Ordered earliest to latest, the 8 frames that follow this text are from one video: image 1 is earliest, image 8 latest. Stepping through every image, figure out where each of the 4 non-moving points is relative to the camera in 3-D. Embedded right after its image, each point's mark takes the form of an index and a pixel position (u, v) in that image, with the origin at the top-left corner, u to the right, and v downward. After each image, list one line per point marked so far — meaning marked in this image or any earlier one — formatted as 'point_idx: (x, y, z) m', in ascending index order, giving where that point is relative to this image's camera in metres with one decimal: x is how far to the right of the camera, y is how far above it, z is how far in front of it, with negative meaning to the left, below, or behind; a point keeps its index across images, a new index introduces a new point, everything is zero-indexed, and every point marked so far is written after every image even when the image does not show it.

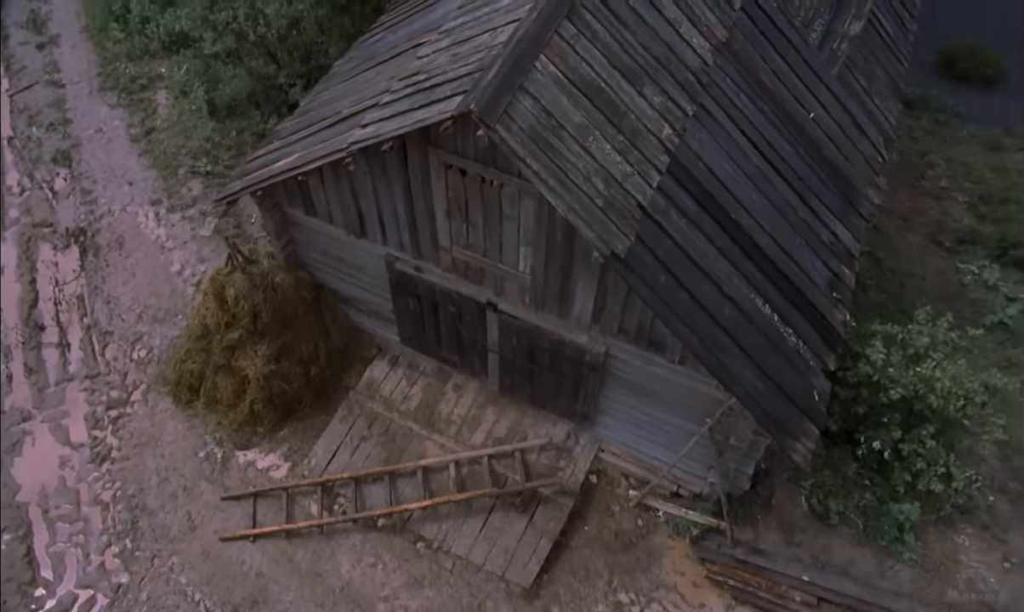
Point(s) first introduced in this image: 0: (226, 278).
0: (-3.4, +0.3, +9.6) m
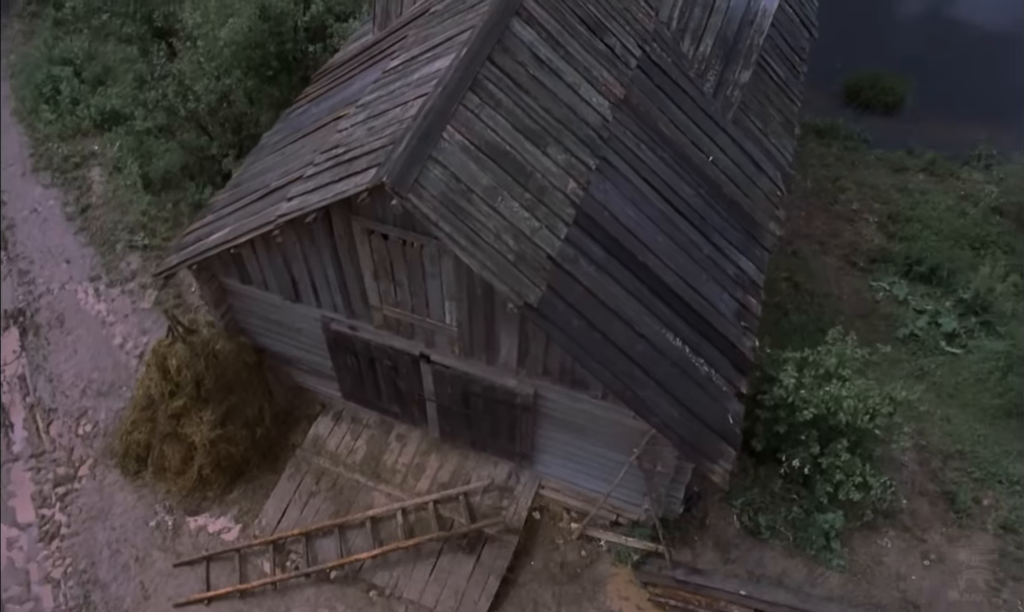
0: (-4.2, -0.5, +9.9) m
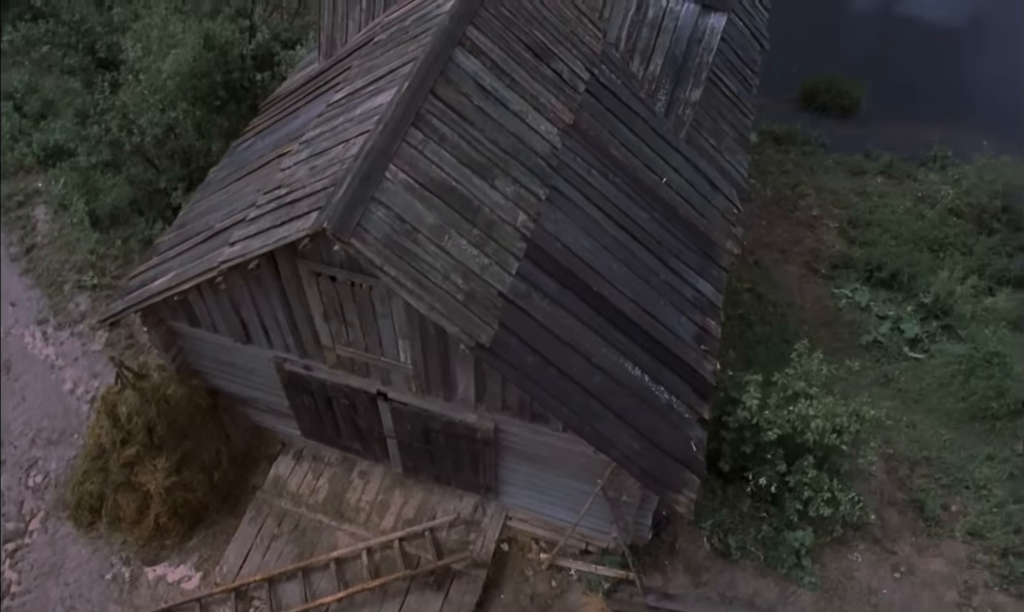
0: (-4.7, -1.1, +9.6) m
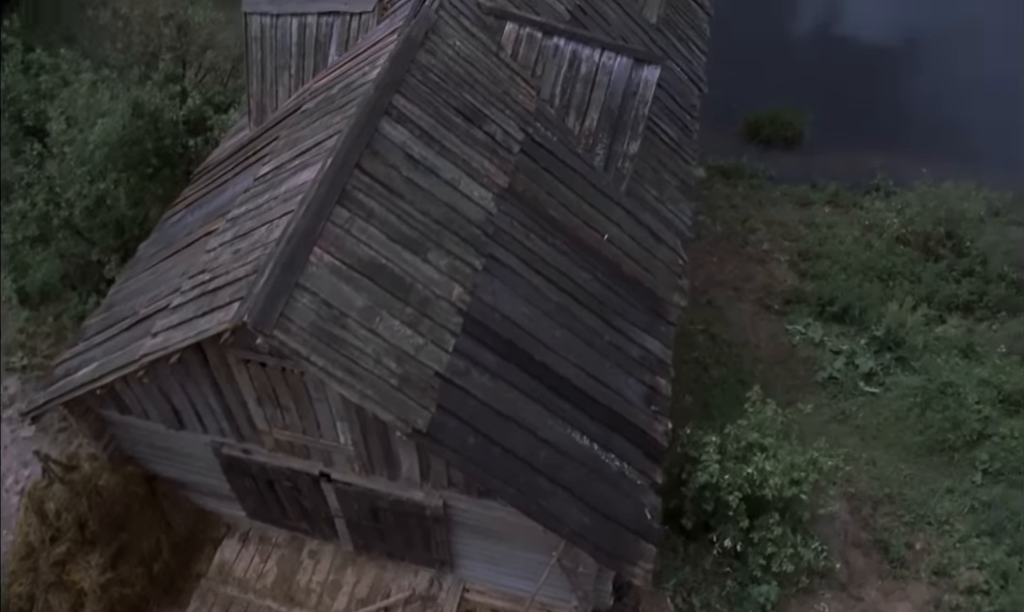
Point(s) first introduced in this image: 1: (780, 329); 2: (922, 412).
0: (-5.3, -2.1, +9.1) m
1: (+4.8, -0.4, +14.5) m
2: (+6.6, -1.7, +13.1) m
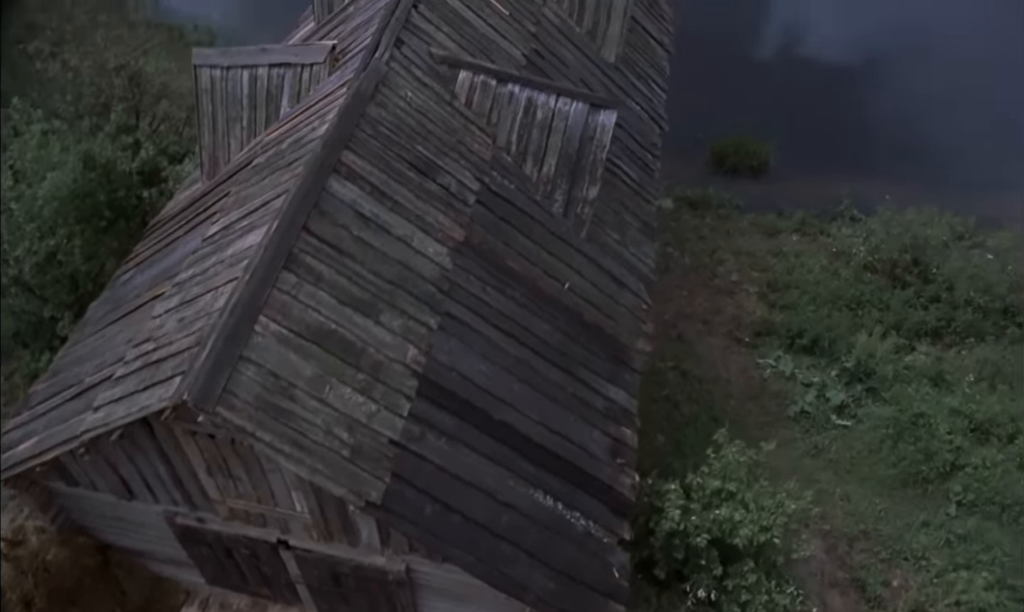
0: (-5.6, -2.8, +8.7) m
1: (+4.3, -1.0, +14.4) m
2: (+6.2, -2.2, +13.0) m
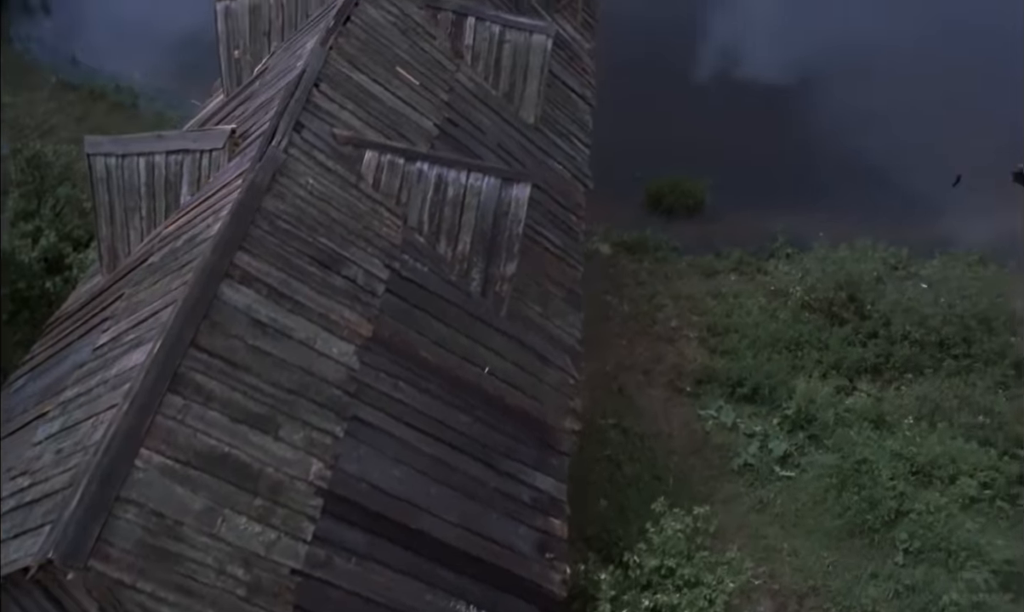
0: (-6.3, -4.1, +8.0) m
1: (+3.2, -1.9, +14.2) m
2: (+5.2, -3.0, +12.9) m
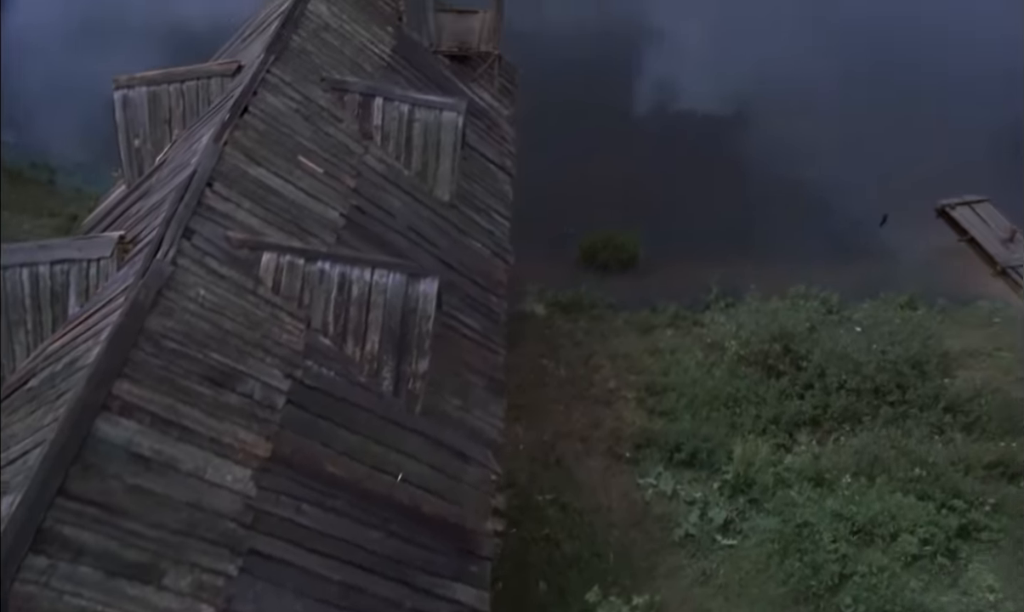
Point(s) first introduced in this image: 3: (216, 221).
0: (-7.0, -5.4, +7.1) m
1: (+2.1, -3.1, +13.9) m
2: (+4.2, -4.0, +12.6) m
3: (-3.2, +0.9, +8.7) m
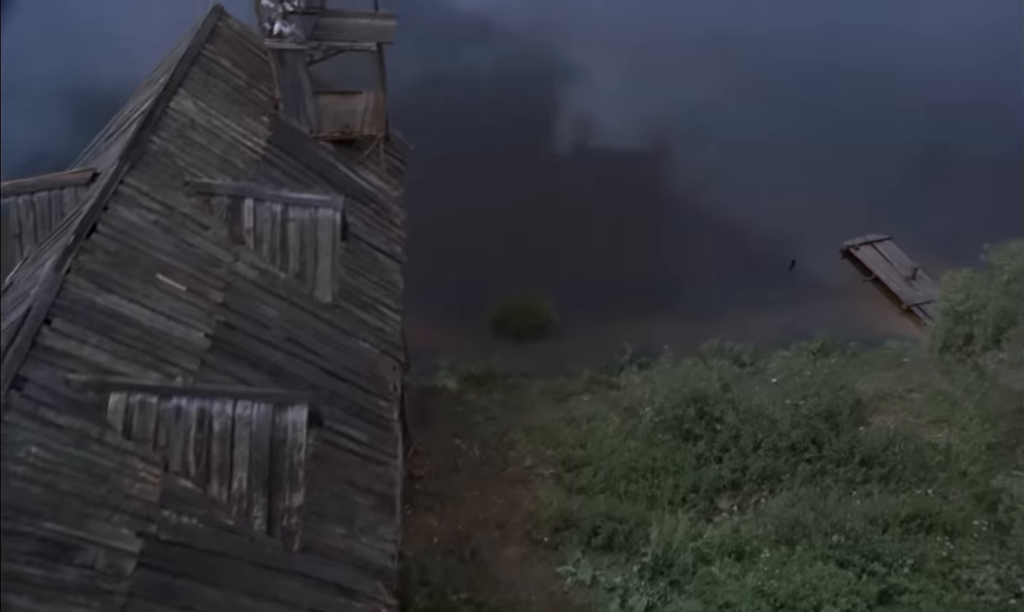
0: (-7.7, -7.0, +5.8) m
1: (+0.6, -4.4, +13.3) m
2: (+2.9, -5.1, +12.2) m
3: (-4.5, -0.5, +7.9) m
